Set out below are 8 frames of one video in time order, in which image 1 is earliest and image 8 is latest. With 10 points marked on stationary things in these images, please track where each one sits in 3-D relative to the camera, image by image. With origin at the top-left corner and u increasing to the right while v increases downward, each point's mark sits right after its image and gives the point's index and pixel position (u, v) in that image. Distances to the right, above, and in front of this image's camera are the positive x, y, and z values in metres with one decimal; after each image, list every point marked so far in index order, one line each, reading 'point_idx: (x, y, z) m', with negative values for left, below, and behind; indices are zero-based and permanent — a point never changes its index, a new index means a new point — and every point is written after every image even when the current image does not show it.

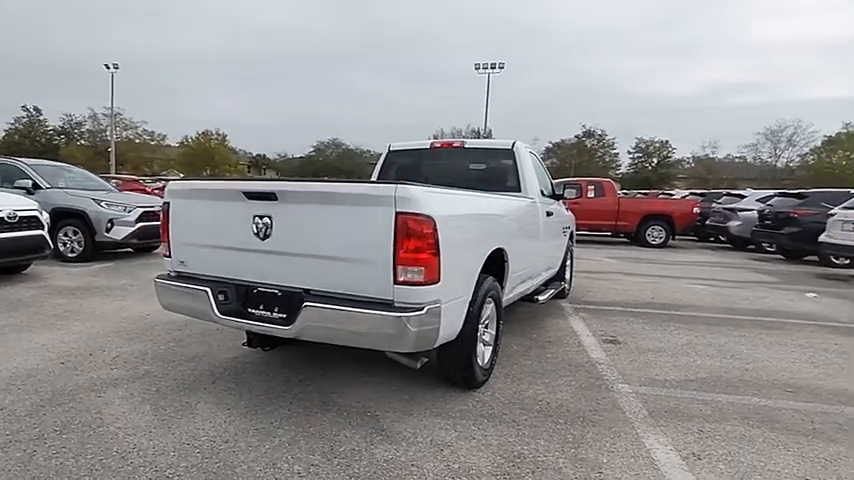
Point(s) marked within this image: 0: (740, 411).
0: (+2.7, -1.5, +4.4) m
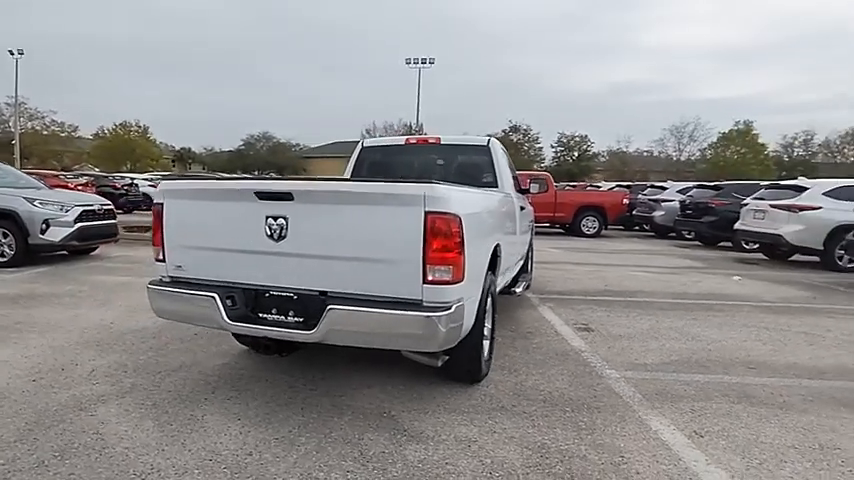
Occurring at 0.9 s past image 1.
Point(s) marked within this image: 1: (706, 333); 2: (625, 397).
0: (+2.8, -1.4, +4.8) m
1: (+3.8, -1.3, +6.9) m
2: (+1.8, -1.4, +4.5) m
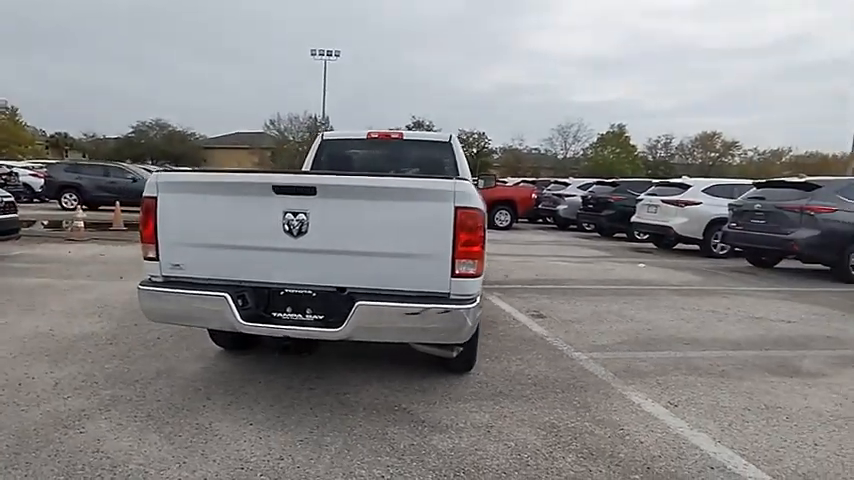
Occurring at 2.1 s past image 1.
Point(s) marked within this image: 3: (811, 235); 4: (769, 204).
0: (+2.6, -1.3, +5.4) m
1: (+3.2, -1.1, +7.6) m
2: (+1.7, -1.3, +4.9) m
3: (+9.5, +0.1, +12.6) m
4: (+8.9, +0.9, +13.3) m
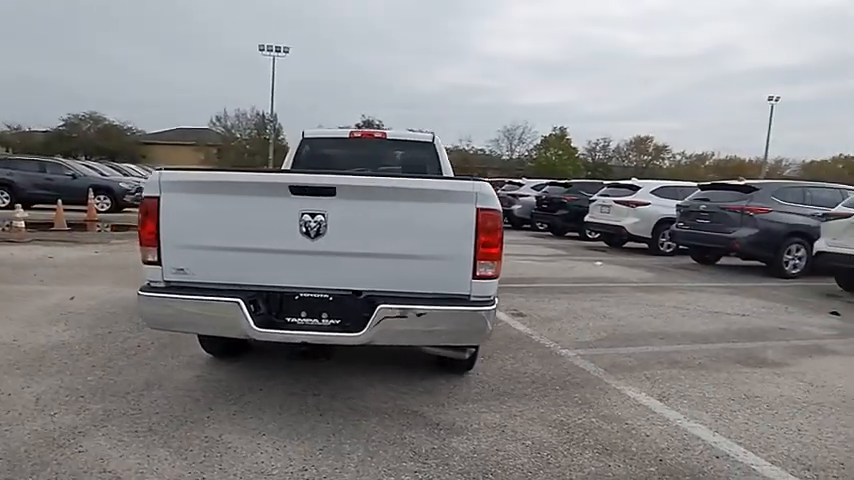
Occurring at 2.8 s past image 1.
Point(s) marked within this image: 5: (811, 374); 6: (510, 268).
0: (+2.5, -1.3, +5.6) m
1: (+2.9, -1.1, +7.9) m
2: (+1.6, -1.3, +5.1) m
3: (+8.6, +0.2, +13.5) m
4: (+8.0, +1.0, +14.1) m
5: (+4.3, -1.5, +5.7) m
6: (+2.0, -0.7, +11.9) m
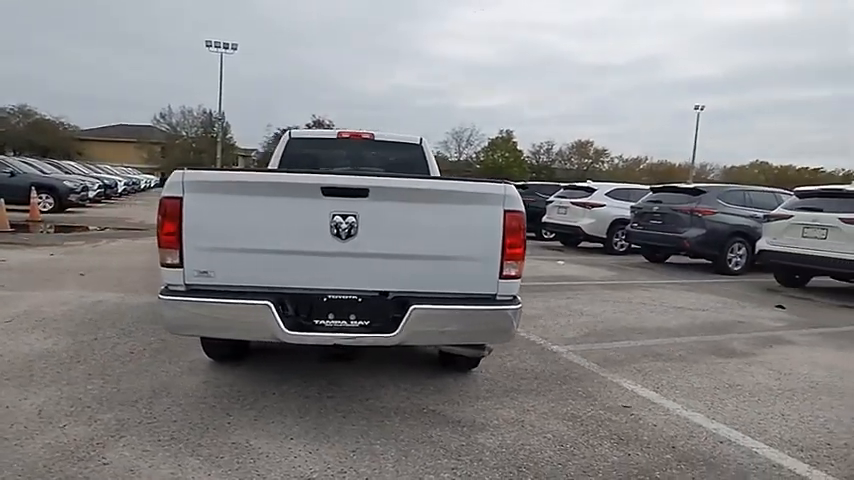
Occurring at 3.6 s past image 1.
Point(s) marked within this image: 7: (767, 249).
0: (+2.5, -1.3, +5.9) m
1: (+2.6, -1.1, +8.2) m
2: (+1.6, -1.3, +5.3) m
3: (+7.8, +0.2, +14.3) m
4: (+7.0, +1.0, +14.9) m
5: (+4.2, -1.5, +6.1) m
6: (+1.3, -0.7, +12.2) m
7: (+7.0, -0.2, +10.4) m
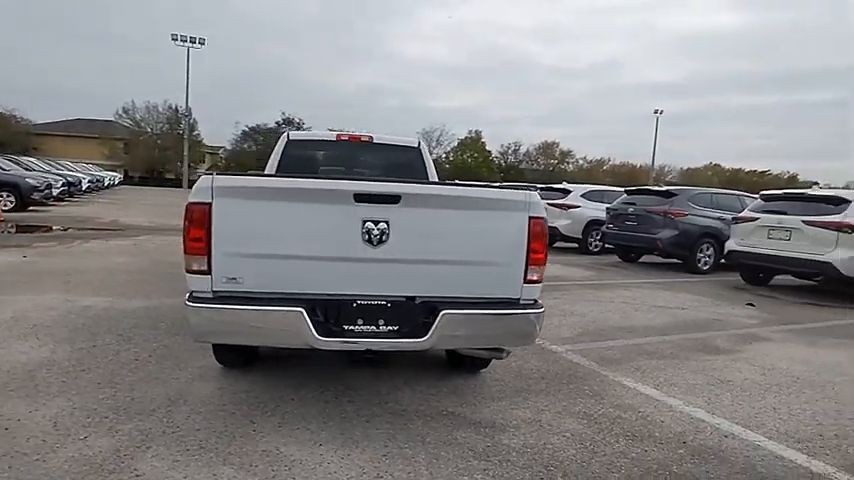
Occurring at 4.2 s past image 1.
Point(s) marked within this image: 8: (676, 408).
0: (+2.5, -1.3, +6.1) m
1: (+2.5, -1.1, +8.5) m
2: (+1.7, -1.3, +5.4) m
3: (+7.2, +0.2, +14.8) m
4: (+6.5, +1.0, +15.4) m
5: (+4.2, -1.5, +6.4) m
6: (+0.9, -0.7, +12.3) m
7: (+6.7, -0.2, +10.9) m
8: (+2.2, -1.5, +4.4) m
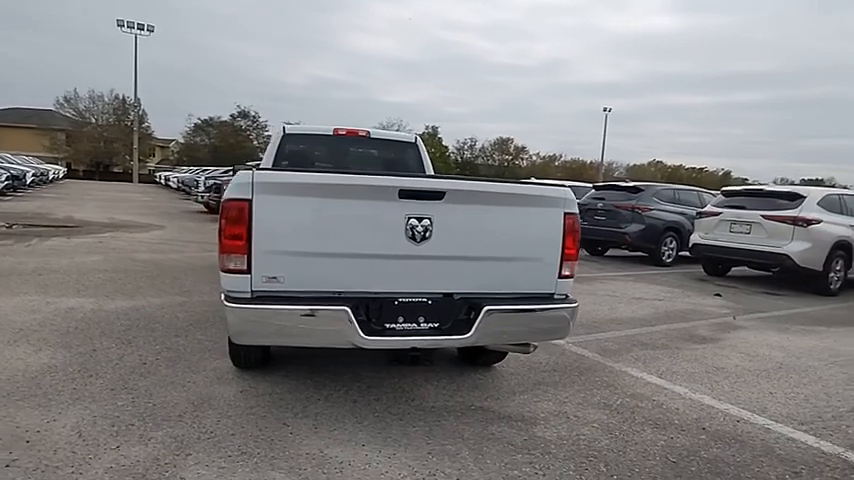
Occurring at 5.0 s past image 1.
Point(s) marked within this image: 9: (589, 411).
0: (+2.5, -1.3, +6.3) m
1: (+2.3, -1.1, +8.6) m
2: (+1.8, -1.3, +5.6) m
3: (+6.5, +0.4, +15.4) m
4: (+5.7, +1.1, +15.8) m
5: (+4.2, -1.4, +6.8) m
6: (+0.5, -0.6, +12.3) m
7: (+6.3, 0.0, +11.4) m
8: (+2.3, -1.4, +4.6) m
9: (+1.3, -1.4, +4.0) m
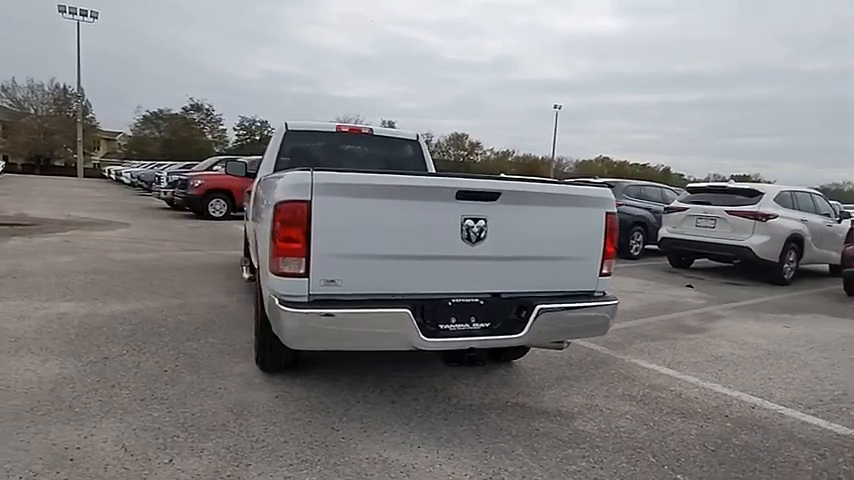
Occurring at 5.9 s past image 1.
0: (+2.6, -1.2, +6.5) m
1: (+2.2, -1.0, +8.8) m
2: (+1.9, -1.2, +5.7) m
3: (+5.8, +0.5, +15.9) m
4: (+5.0, +1.3, +16.3) m
5: (+4.3, -1.3, +7.1) m
6: (0.0, -0.5, +12.3) m
7: (+5.9, +0.1, +11.9) m
8: (+2.6, -1.4, +4.8) m
9: (+1.6, -1.3, +4.1) m
